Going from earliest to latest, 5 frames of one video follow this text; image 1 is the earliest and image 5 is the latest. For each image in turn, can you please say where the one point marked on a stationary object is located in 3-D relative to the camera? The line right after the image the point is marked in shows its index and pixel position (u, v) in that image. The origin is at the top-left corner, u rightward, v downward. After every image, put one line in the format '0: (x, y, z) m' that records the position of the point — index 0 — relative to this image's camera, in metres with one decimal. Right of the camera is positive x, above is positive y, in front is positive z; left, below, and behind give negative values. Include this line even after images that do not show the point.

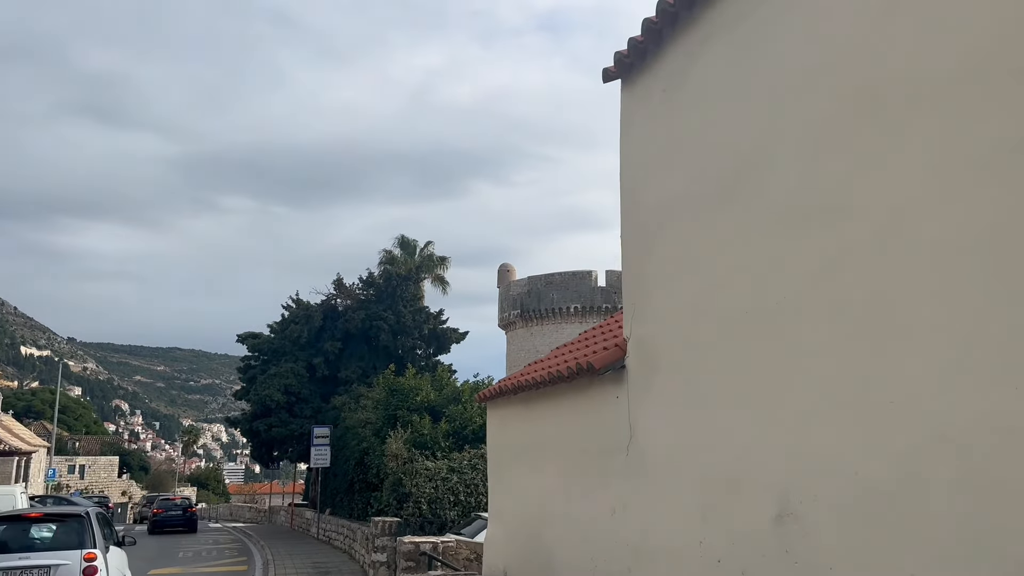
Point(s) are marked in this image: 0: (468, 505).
0: (-0.9, -4.5, +17.2) m
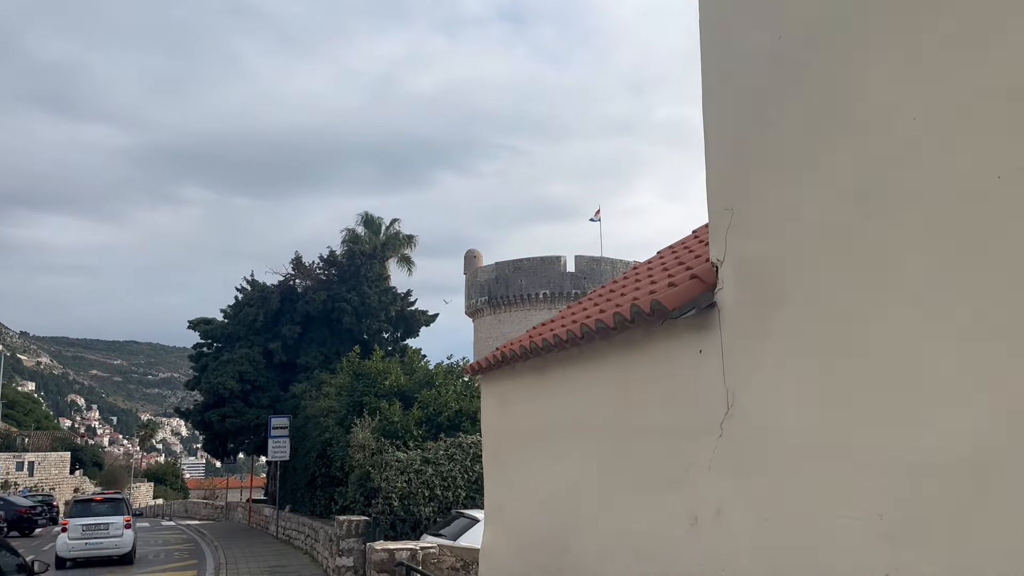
0: (-1.3, -4.0, +15.3) m
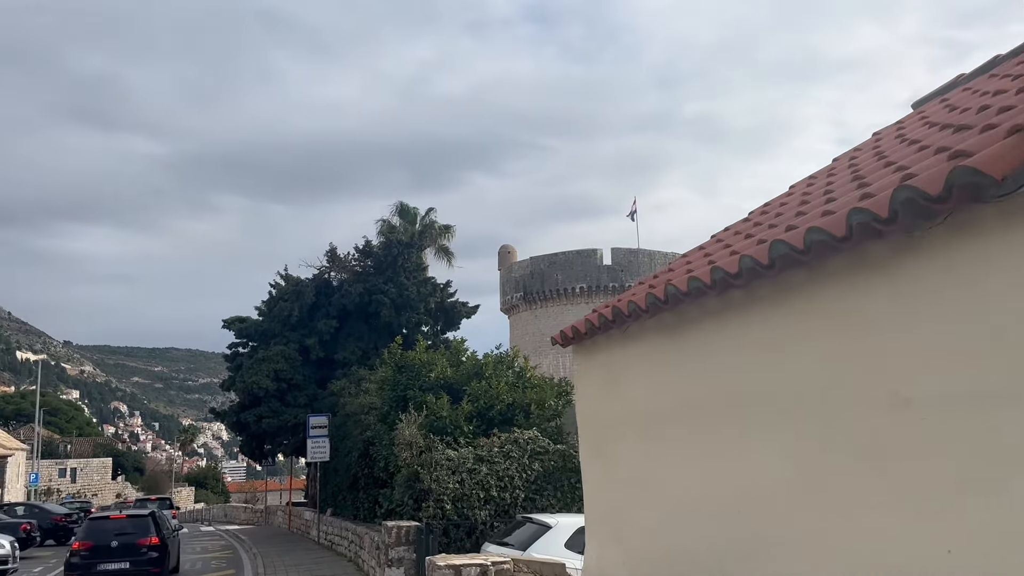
0: (-0.2, -3.6, +13.8) m
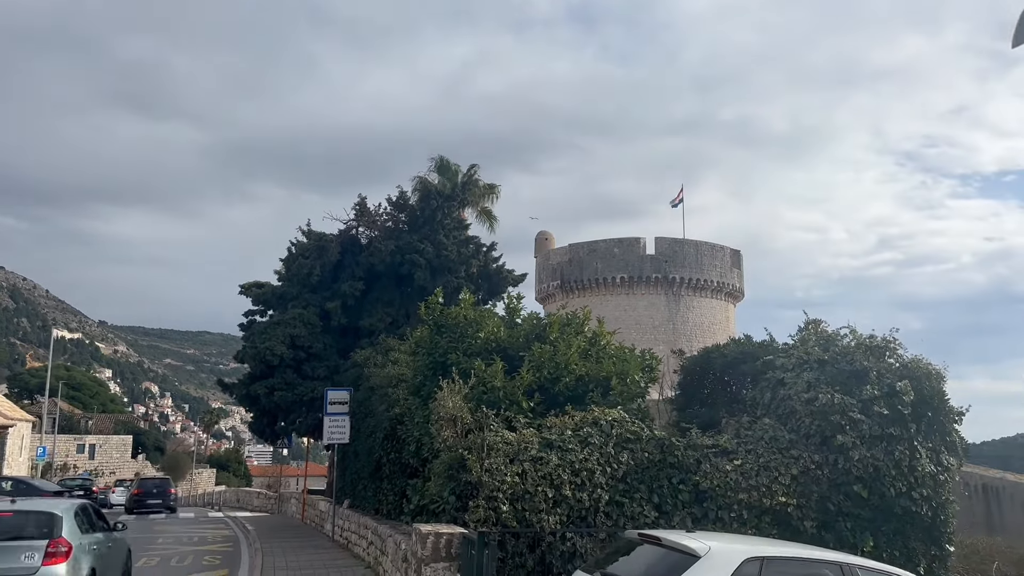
0: (+0.8, -2.6, +10.0) m
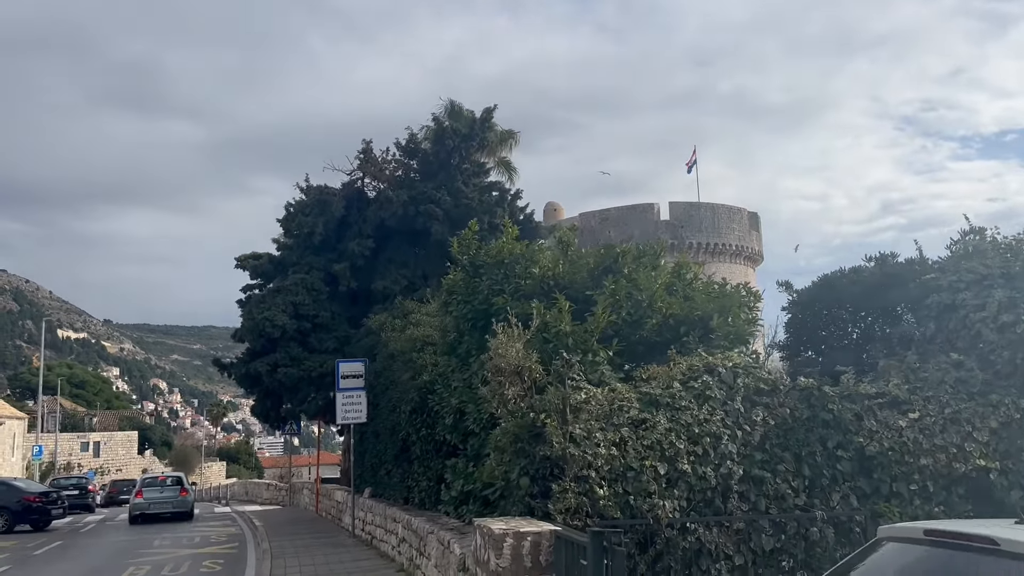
0: (+1.6, -1.7, +7.1) m
